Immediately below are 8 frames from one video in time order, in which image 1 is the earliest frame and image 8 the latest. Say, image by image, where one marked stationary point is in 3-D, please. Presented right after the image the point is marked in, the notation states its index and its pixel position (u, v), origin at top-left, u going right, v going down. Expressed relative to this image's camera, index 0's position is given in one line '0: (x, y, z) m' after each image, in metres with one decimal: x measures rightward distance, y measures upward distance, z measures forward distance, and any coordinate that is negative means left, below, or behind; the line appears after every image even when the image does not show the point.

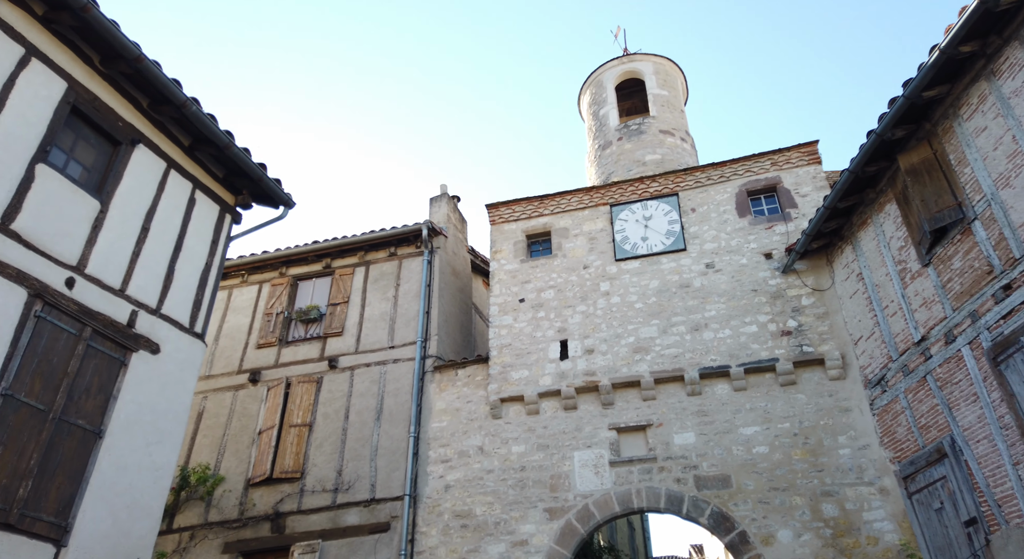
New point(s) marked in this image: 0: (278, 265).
0: (-4.3, +0.3, +13.5) m
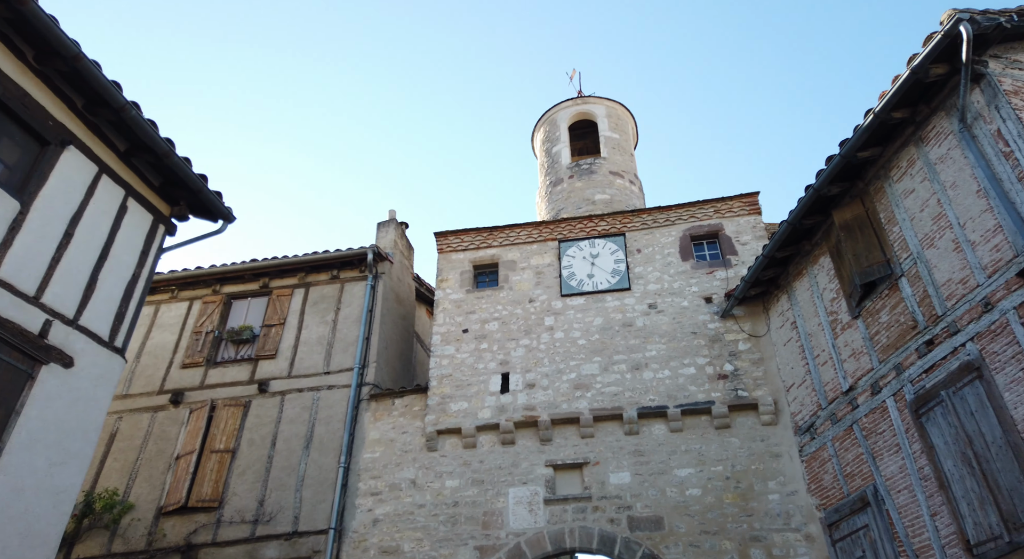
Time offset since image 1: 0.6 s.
0: (-5.3, 0.0, +12.9) m
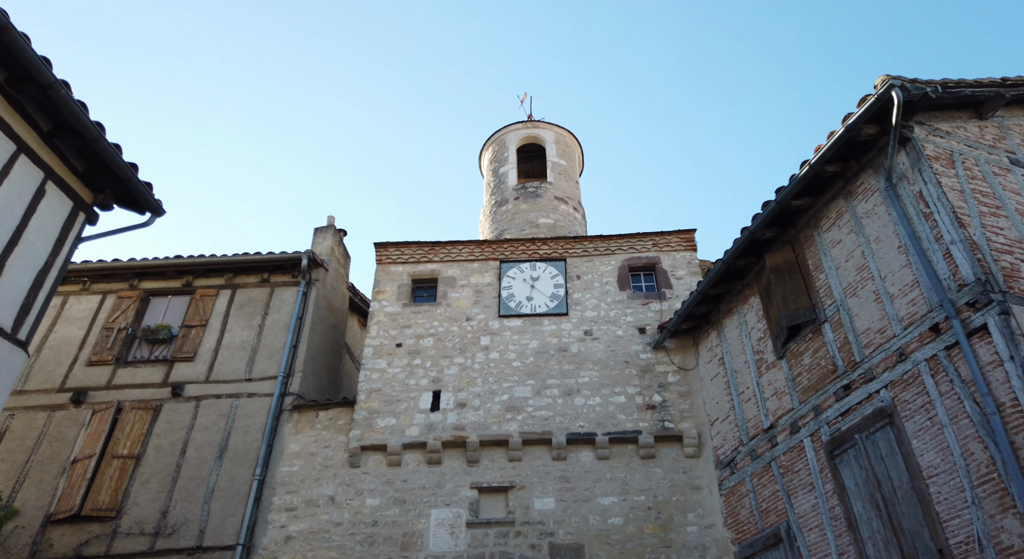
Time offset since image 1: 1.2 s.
0: (-6.5, 0.0, +12.2) m
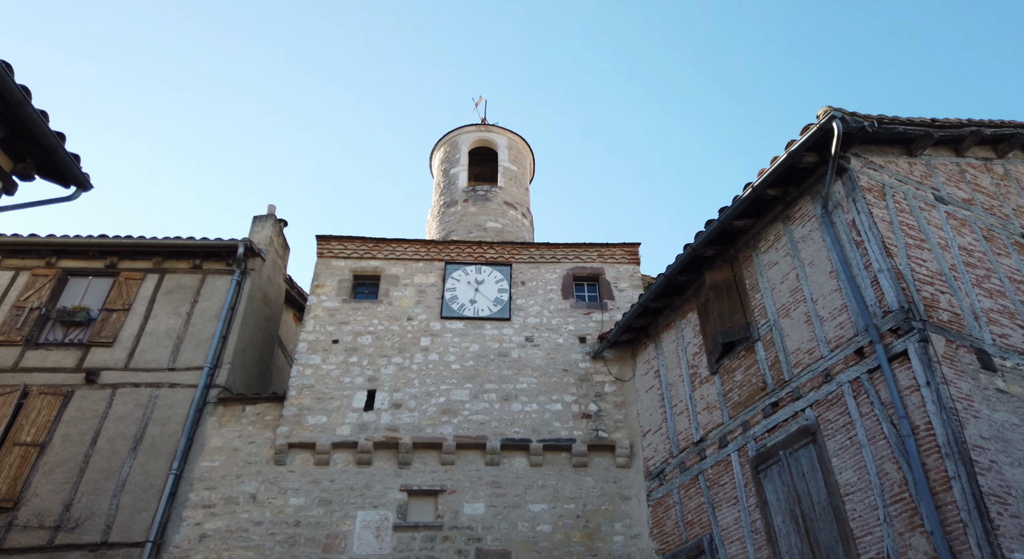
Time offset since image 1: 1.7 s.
0: (-7.4, +0.4, +11.4) m
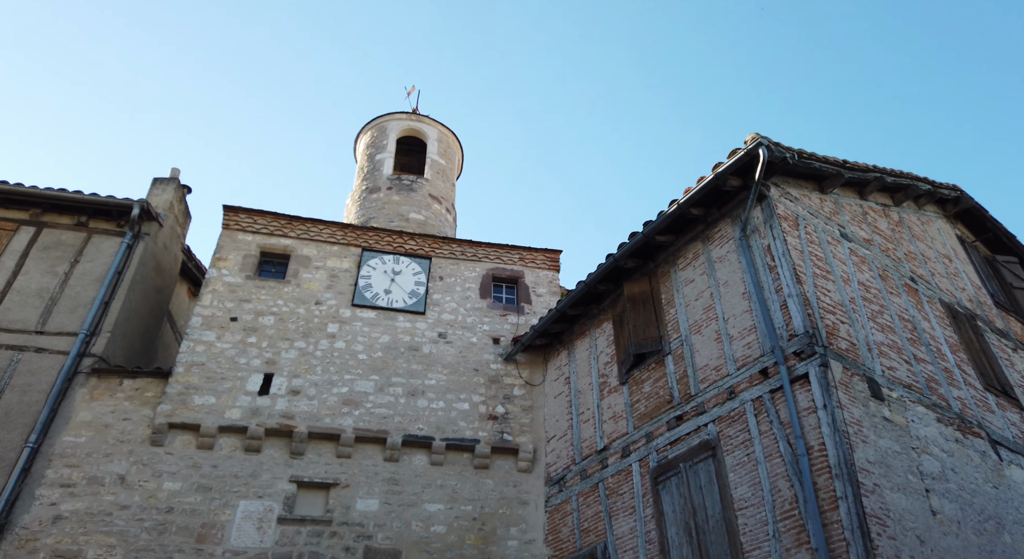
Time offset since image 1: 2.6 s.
0: (-8.6, +1.4, +9.6) m
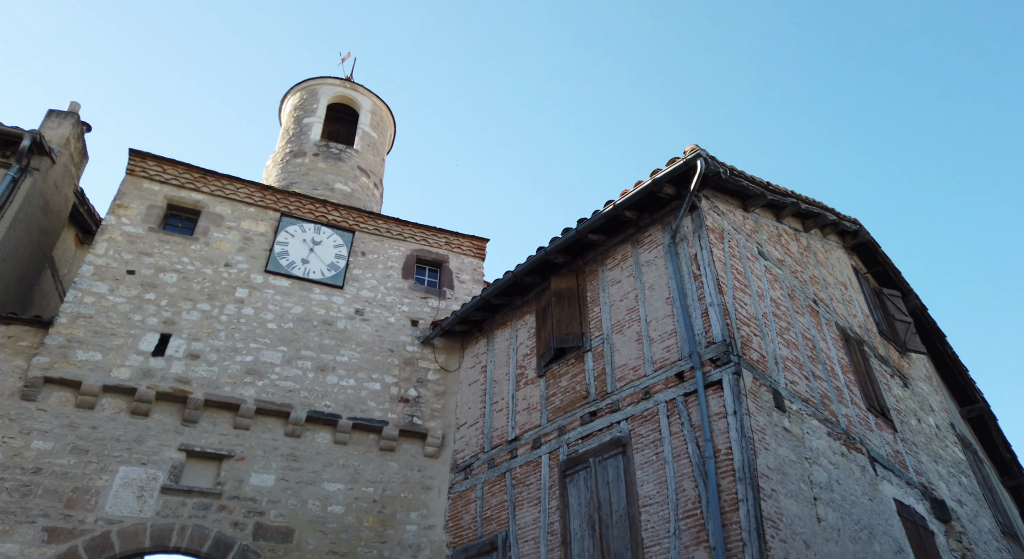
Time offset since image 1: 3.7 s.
0: (-8.3, +2.7, +8.1) m
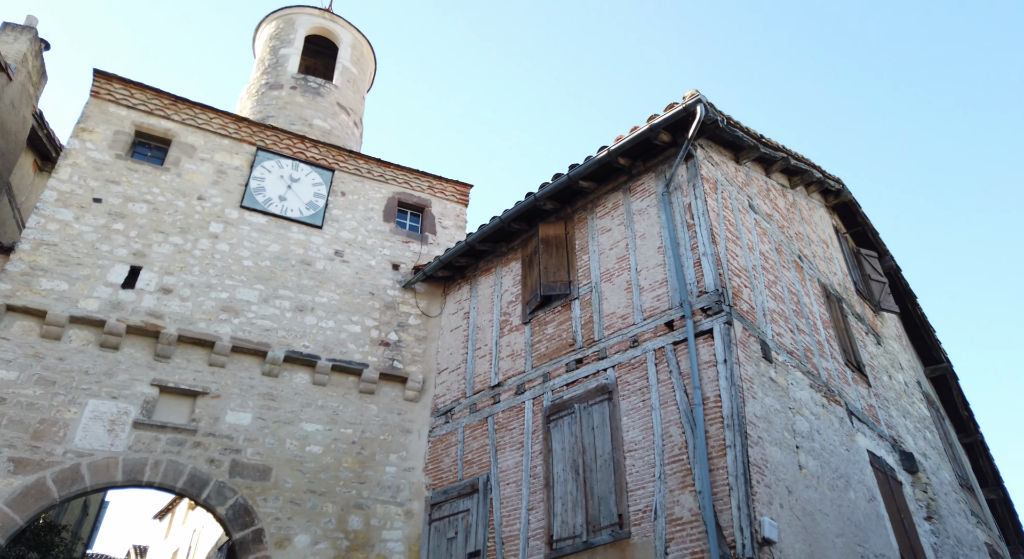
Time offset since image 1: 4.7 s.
0: (-7.3, +4.1, +7.1) m
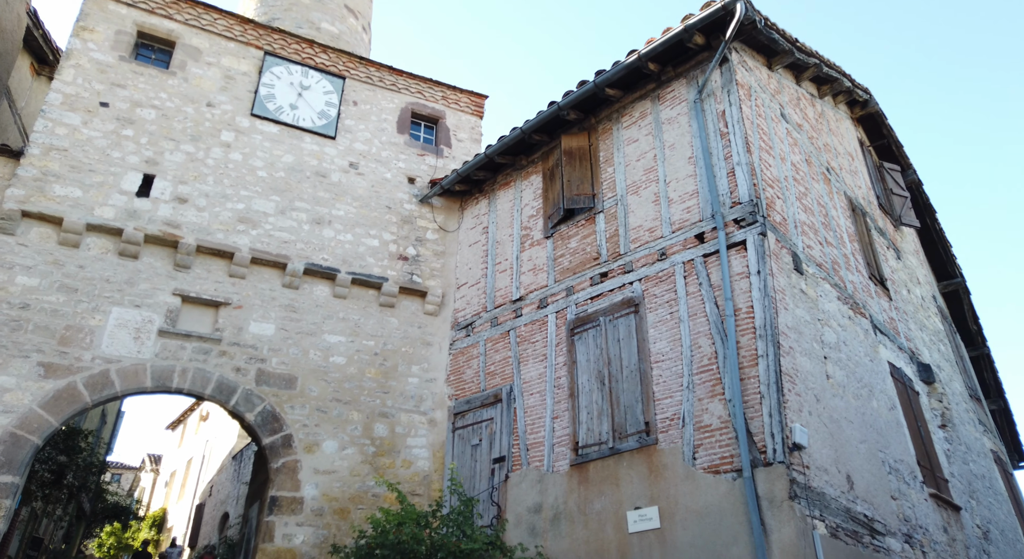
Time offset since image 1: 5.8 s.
0: (-5.8, +5.3, +6.2) m
